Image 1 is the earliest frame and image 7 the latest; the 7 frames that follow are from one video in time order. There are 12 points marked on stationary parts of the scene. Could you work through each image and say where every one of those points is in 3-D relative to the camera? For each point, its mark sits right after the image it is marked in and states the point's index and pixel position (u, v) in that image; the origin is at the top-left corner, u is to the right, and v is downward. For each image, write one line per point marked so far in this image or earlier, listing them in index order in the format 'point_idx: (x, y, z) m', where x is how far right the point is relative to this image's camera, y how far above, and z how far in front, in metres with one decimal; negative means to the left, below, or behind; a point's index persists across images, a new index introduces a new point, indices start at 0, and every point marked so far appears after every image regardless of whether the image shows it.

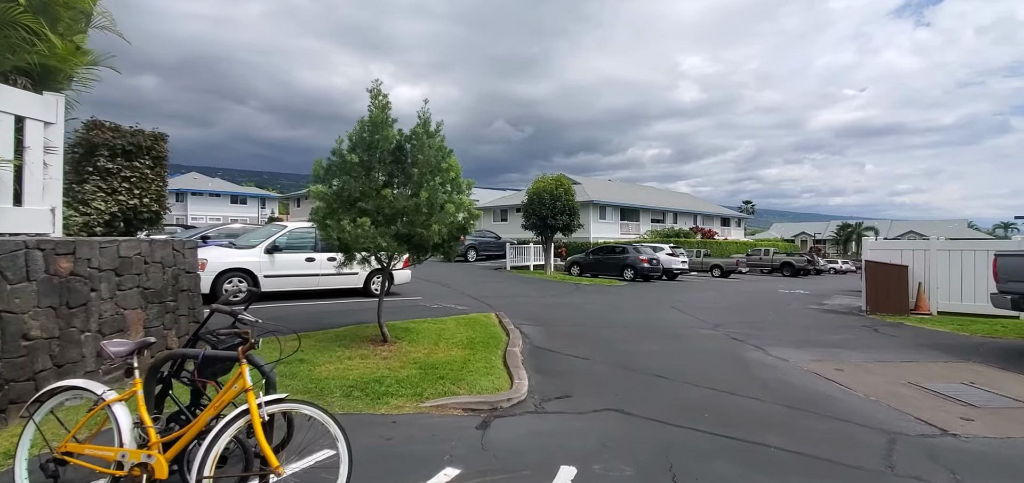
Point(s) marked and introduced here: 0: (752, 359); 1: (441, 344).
0: (+4.4, -2.1, +9.0) m
1: (-1.2, -1.8, +8.5) m
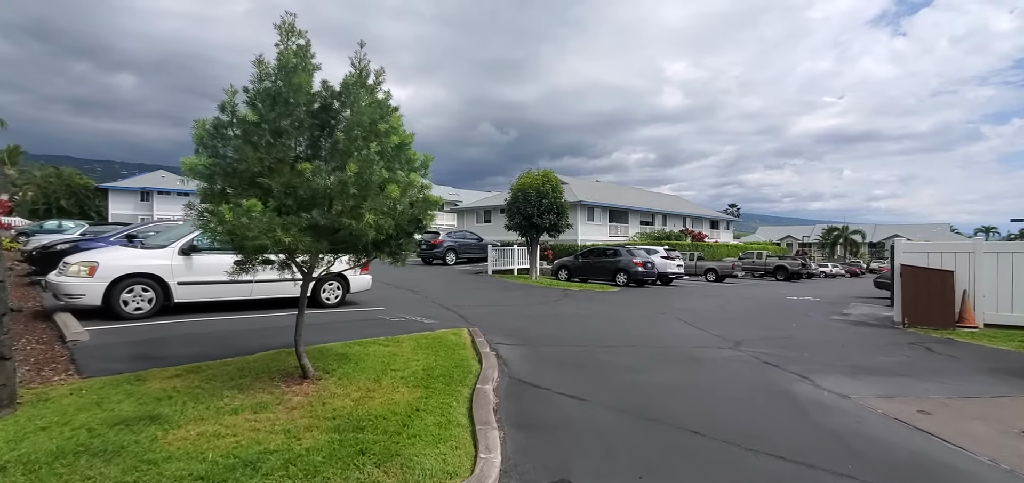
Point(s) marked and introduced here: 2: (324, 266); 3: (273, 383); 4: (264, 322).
0: (+4.0, -2.1, +6.8) m
1: (-1.6, -1.7, +6.1) m
2: (-2.4, -0.3, +6.4) m
3: (-2.8, -1.7, +5.8) m
4: (-4.8, -1.6, +9.5) m
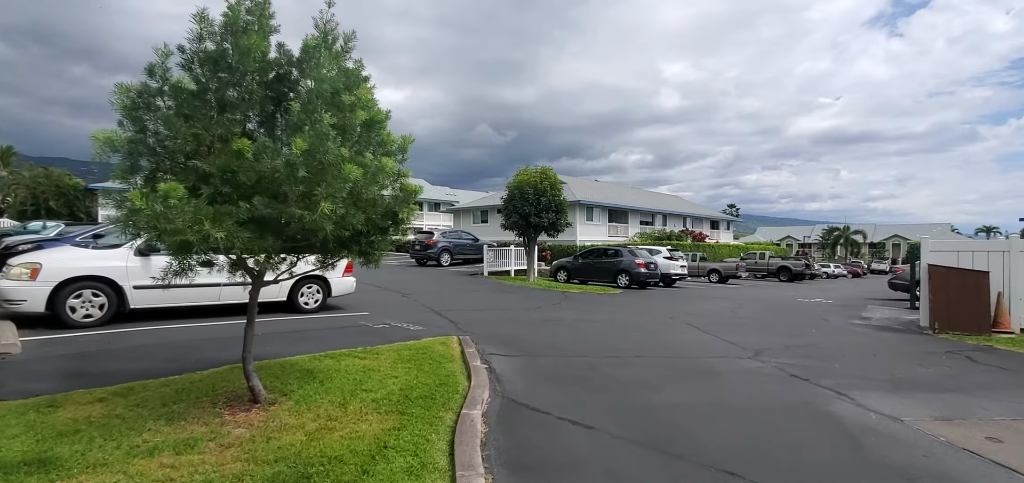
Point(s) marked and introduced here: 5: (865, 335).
0: (+3.9, -2.1, +5.8) m
1: (-1.7, -1.7, +5.1) m
2: (-2.5, -0.3, +5.4) m
3: (-2.9, -1.6, +4.8) m
4: (-4.9, -1.5, +8.5) m
5: (+7.9, -2.1, +11.1) m
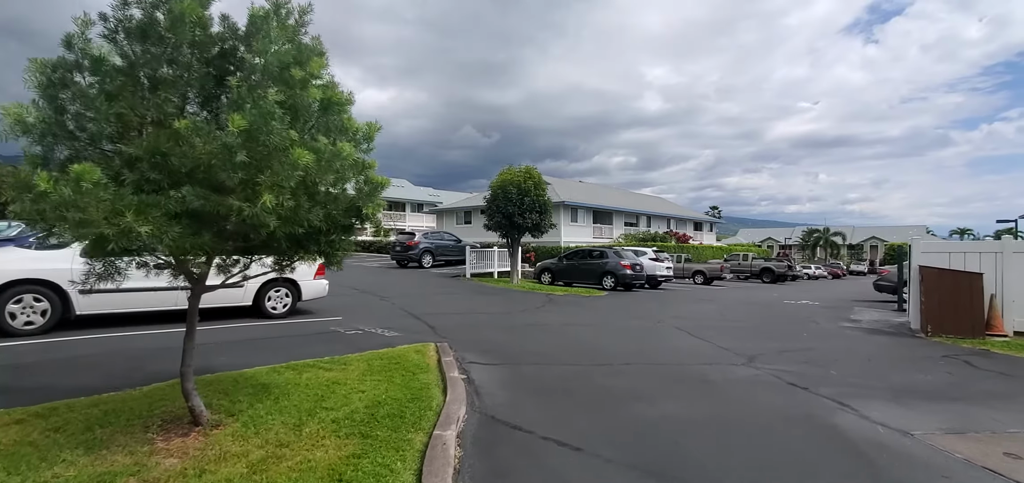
0: (+3.7, -2.1, +5.4) m
1: (-1.9, -1.7, +4.5) m
2: (-2.7, -0.3, +4.8) m
3: (-3.1, -1.6, +4.1) m
4: (-5.2, -1.6, +7.8) m
5: (+7.5, -2.1, +10.8) m
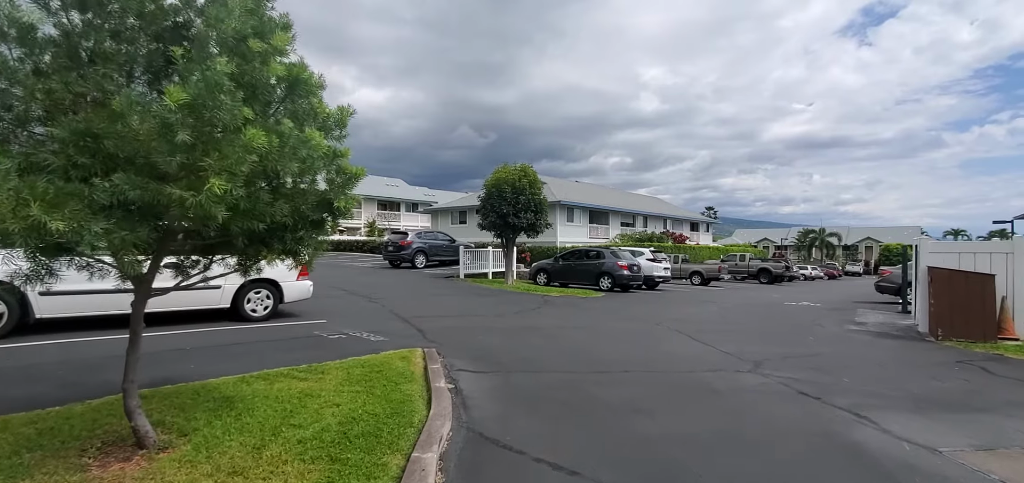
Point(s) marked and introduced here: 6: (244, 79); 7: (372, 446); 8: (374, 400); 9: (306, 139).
0: (+3.6, -2.1, +4.9) m
1: (-1.9, -1.6, +4.0) m
2: (-2.8, -0.2, +4.2) m
3: (-3.2, -1.6, +3.6) m
4: (-5.3, -1.5, +7.2) m
5: (+7.4, -2.1, +10.3) m
6: (-1.9, +1.1, +3.5) m
7: (-1.1, -1.7, +4.1) m
8: (-1.4, -1.7, +5.2) m
9: (-1.5, +0.8, +3.7) m
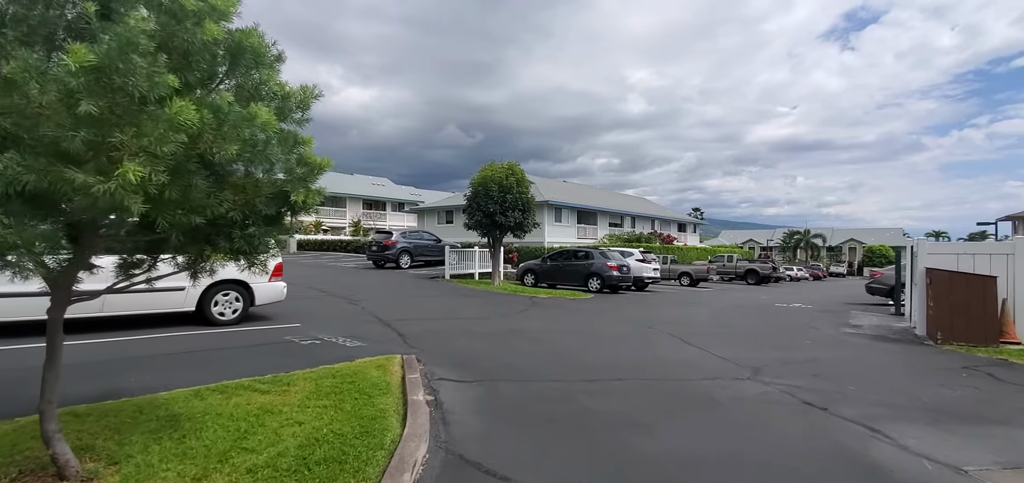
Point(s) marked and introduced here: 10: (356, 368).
0: (+3.5, -2.0, +4.4) m
1: (-2.1, -1.6, +3.4) m
2: (-2.9, -0.2, +3.7) m
3: (-3.3, -1.6, +3.0) m
4: (-5.5, -1.5, +6.6) m
5: (+7.1, -2.1, +10.0) m
6: (-2.0, +1.2, +3.0) m
7: (-1.2, -1.7, +3.5) m
8: (-1.6, -1.7, +4.6) m
9: (-1.6, +0.8, +3.1) m
10: (-2.0, -1.6, +6.3) m
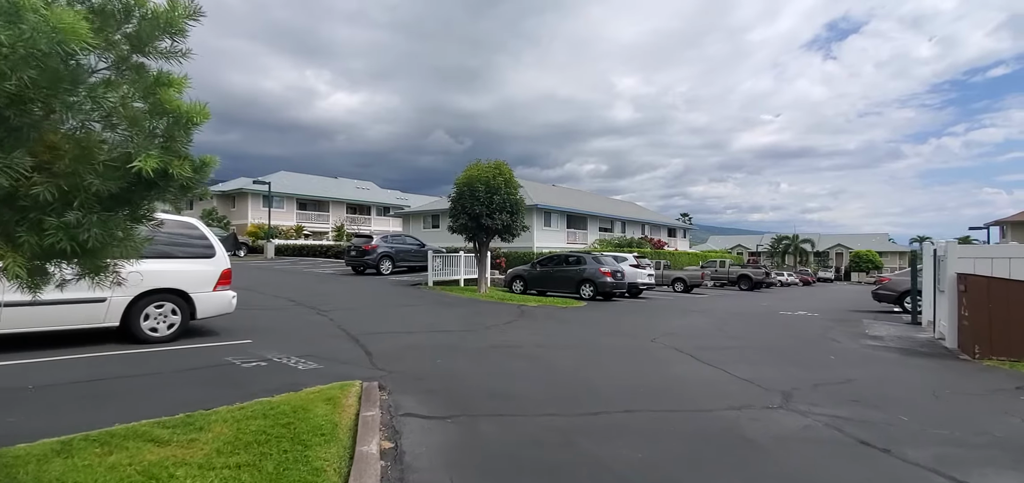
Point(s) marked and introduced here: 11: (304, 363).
0: (+3.3, -2.0, +3.2) m
1: (-2.1, -1.6, +2.1) m
2: (-3.0, -0.2, +2.3) m
3: (-3.3, -1.5, +1.6) m
4: (-5.6, -1.5, +5.2) m
5: (+6.8, -2.2, +8.9) m
6: (-2.1, +1.2, +1.6) m
7: (-1.3, -1.6, +2.2) m
8: (-1.7, -1.6, +3.3) m
9: (-1.7, +0.8, +1.8) m
10: (-2.2, -1.6, +5.0) m
11: (-3.0, -1.8, +7.1) m
